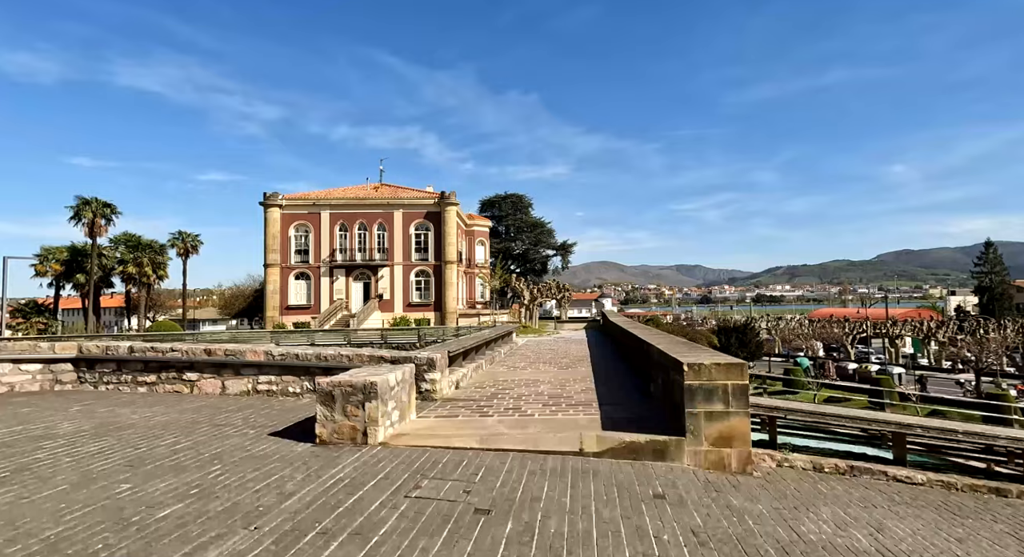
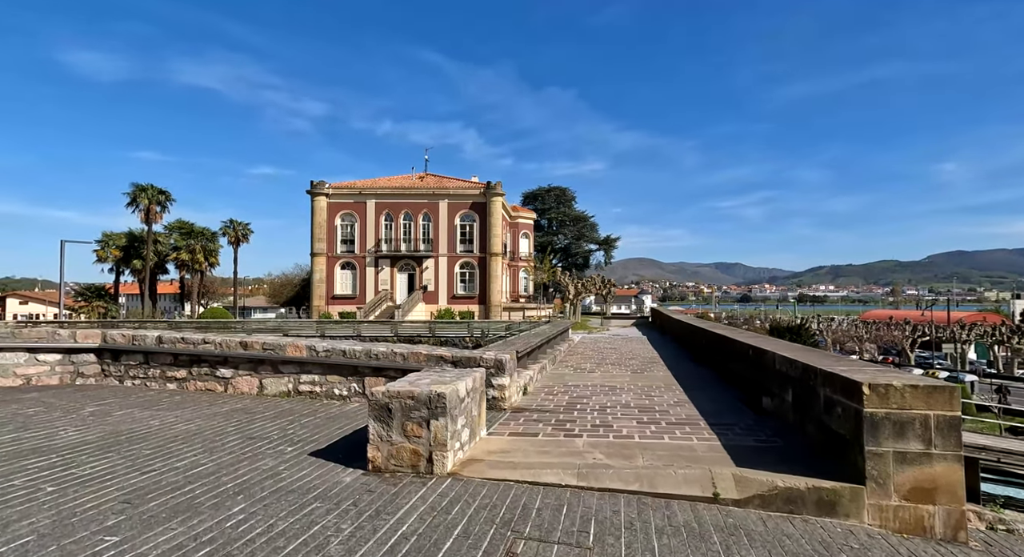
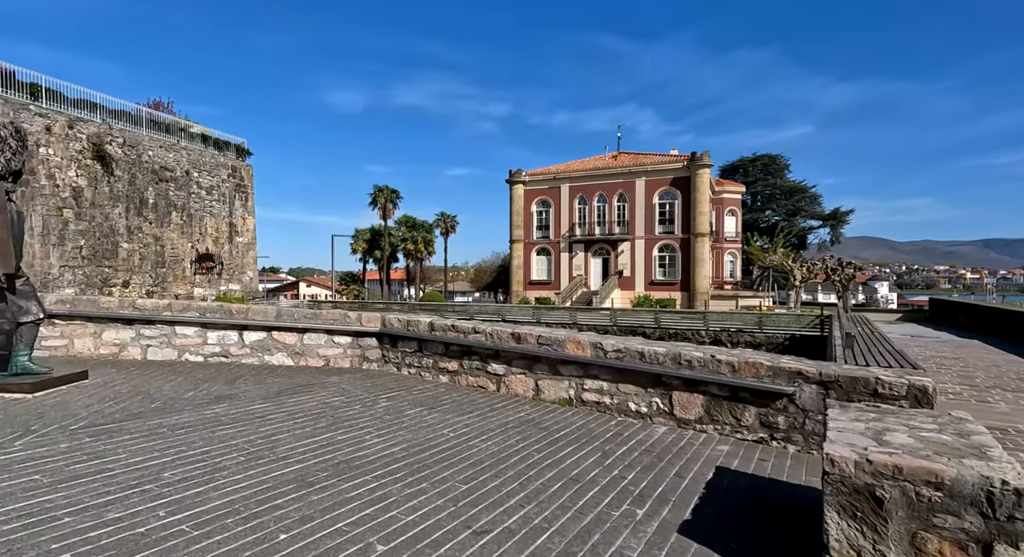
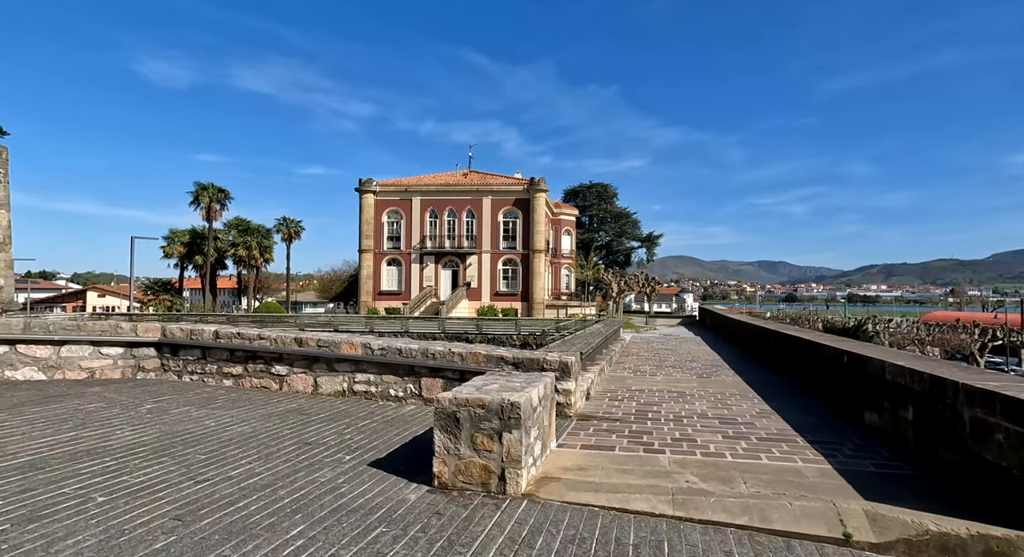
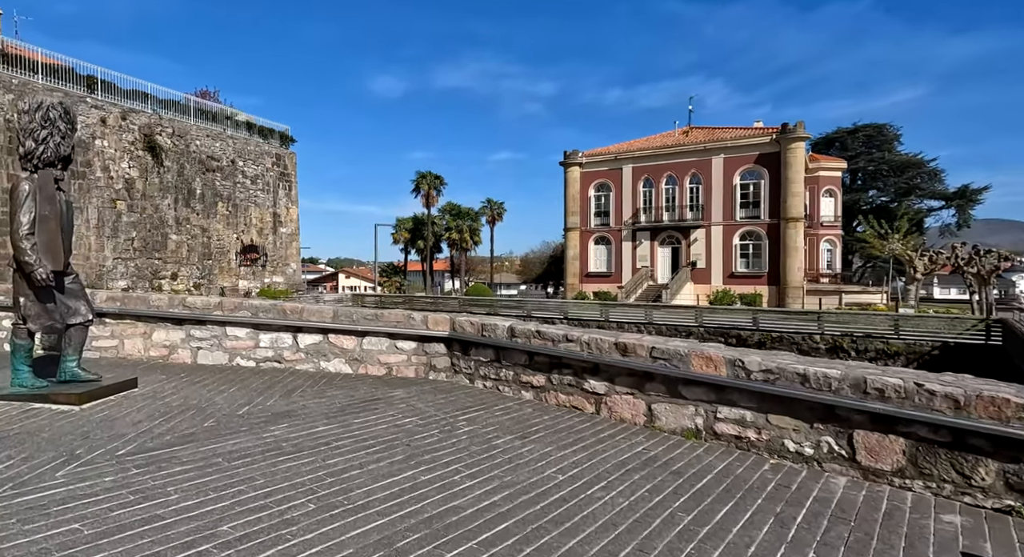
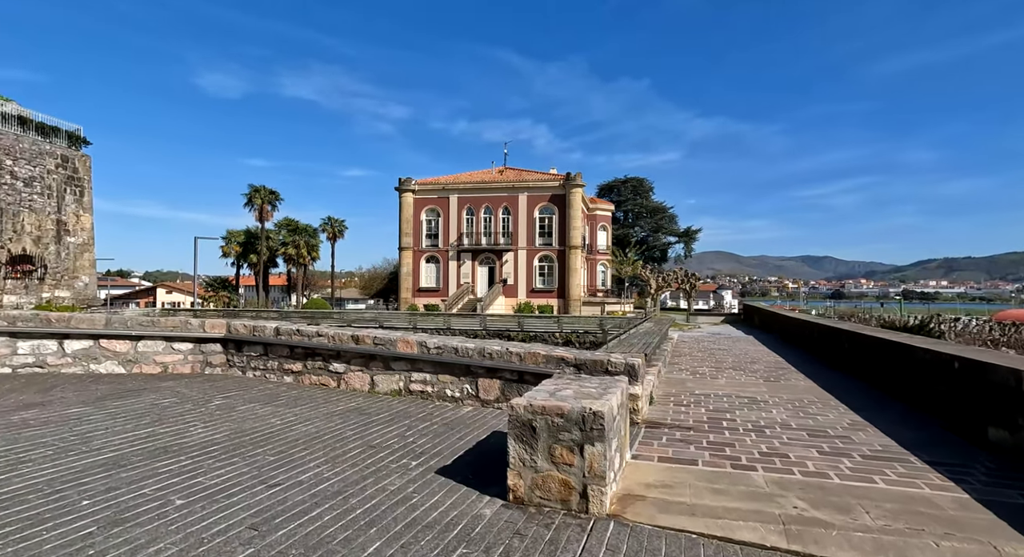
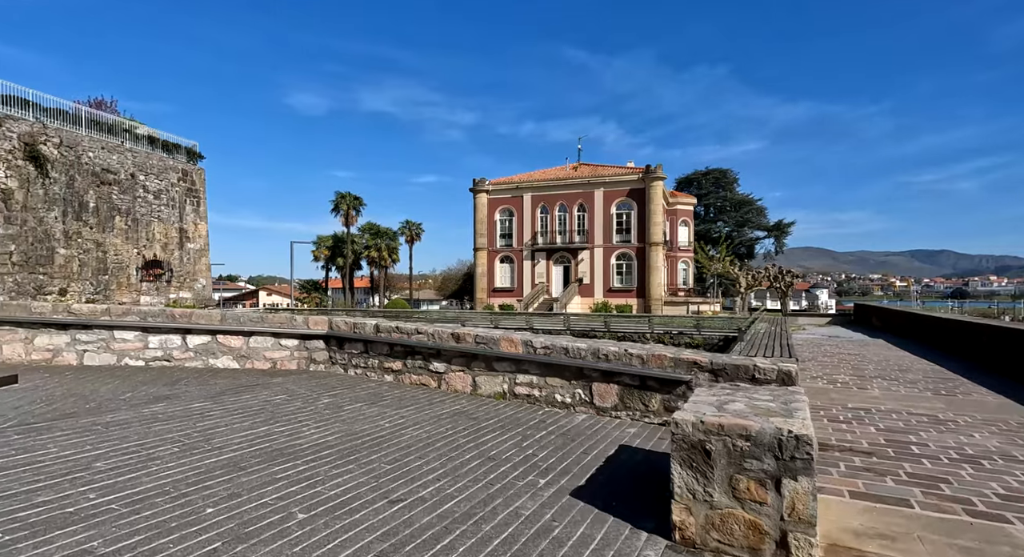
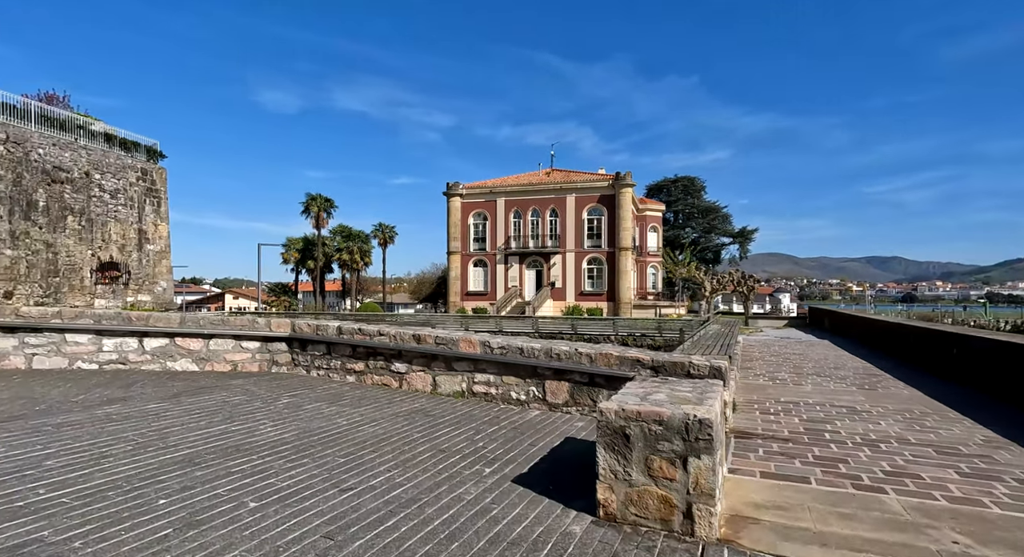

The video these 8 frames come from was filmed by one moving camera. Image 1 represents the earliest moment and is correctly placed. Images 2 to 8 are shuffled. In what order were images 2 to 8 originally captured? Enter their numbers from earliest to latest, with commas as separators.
2, 4, 6, 8, 7, 3, 5
